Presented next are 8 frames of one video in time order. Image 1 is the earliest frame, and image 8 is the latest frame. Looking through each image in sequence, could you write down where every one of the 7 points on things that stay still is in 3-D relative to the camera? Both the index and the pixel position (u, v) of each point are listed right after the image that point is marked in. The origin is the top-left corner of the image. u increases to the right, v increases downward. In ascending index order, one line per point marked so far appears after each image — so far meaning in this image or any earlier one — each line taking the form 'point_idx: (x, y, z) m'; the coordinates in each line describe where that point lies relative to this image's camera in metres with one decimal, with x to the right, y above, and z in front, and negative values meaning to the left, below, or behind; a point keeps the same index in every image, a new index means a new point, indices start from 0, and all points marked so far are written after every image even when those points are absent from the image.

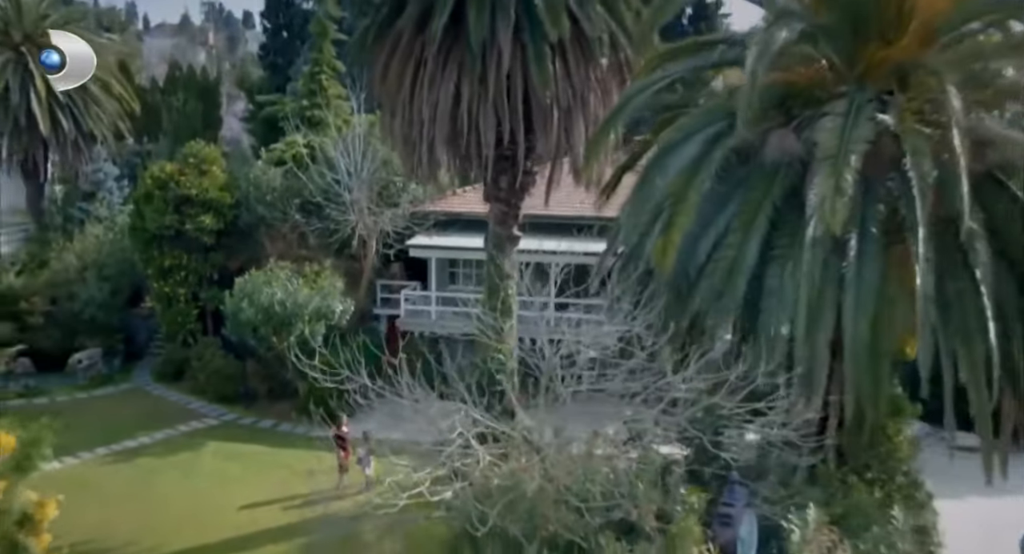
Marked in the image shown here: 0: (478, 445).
0: (-0.4, -1.4, +9.0) m
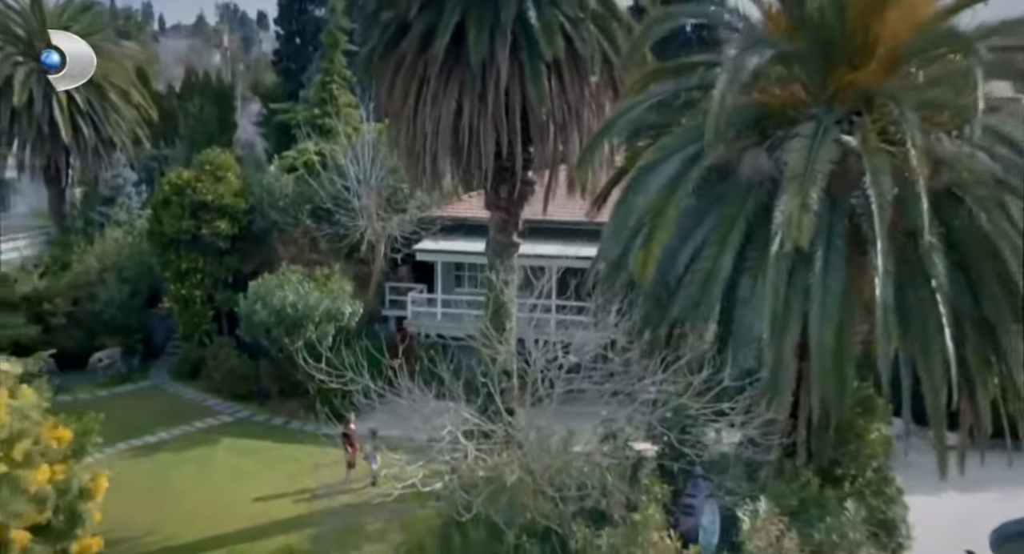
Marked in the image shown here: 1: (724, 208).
0: (-0.5, -1.5, +9.8) m
1: (+2.1, +0.7, +10.2) m
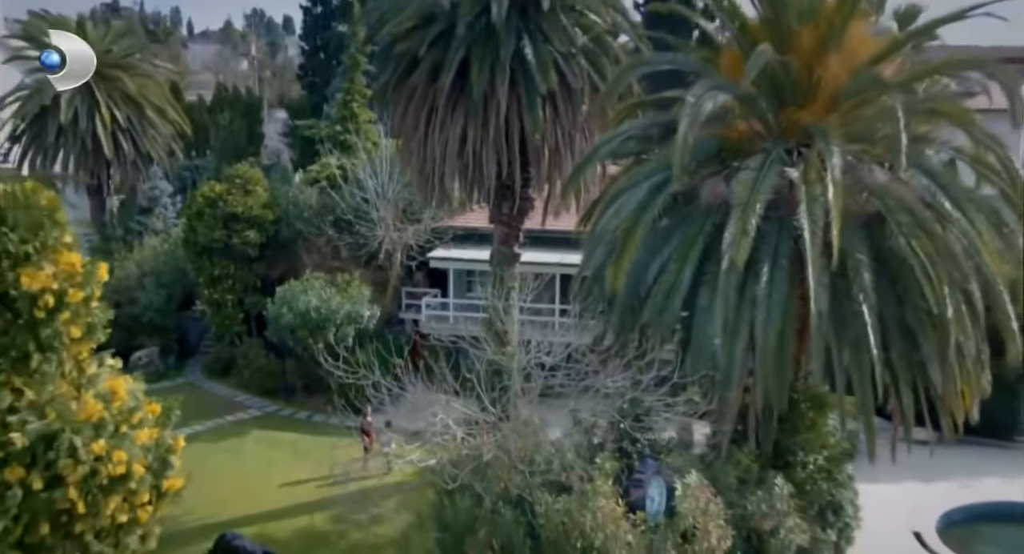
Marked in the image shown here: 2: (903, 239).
0: (-0.6, -1.7, +11.4) m
1: (+2.0, +0.6, +11.8) m
2: (+4.0, +0.4, +10.9) m
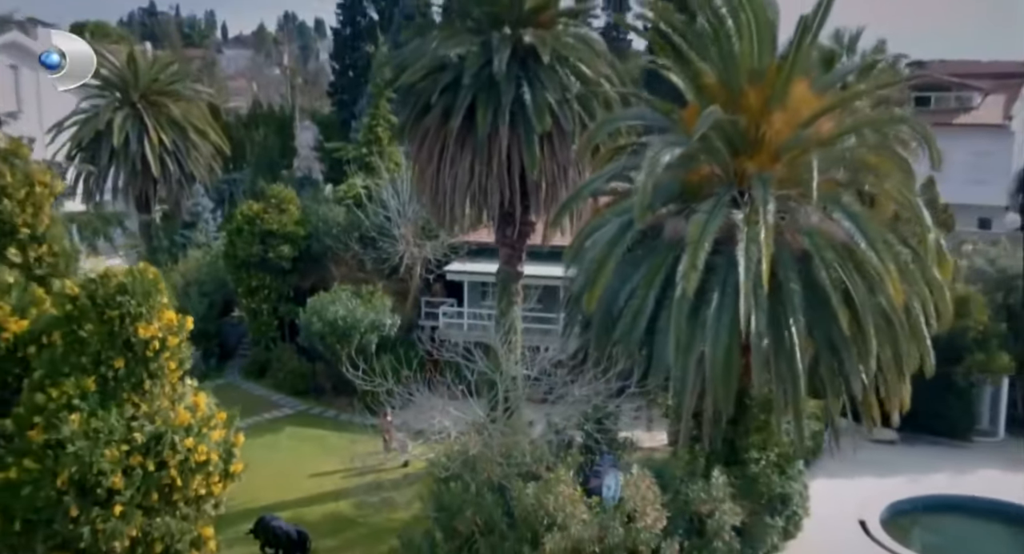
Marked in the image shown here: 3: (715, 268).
0: (-0.8, -2.0, +13.7) m
1: (+1.9, +0.2, +14.0) m
2: (+3.9, 0.0, +13.0) m
3: (+2.7, +0.1, +13.5) m
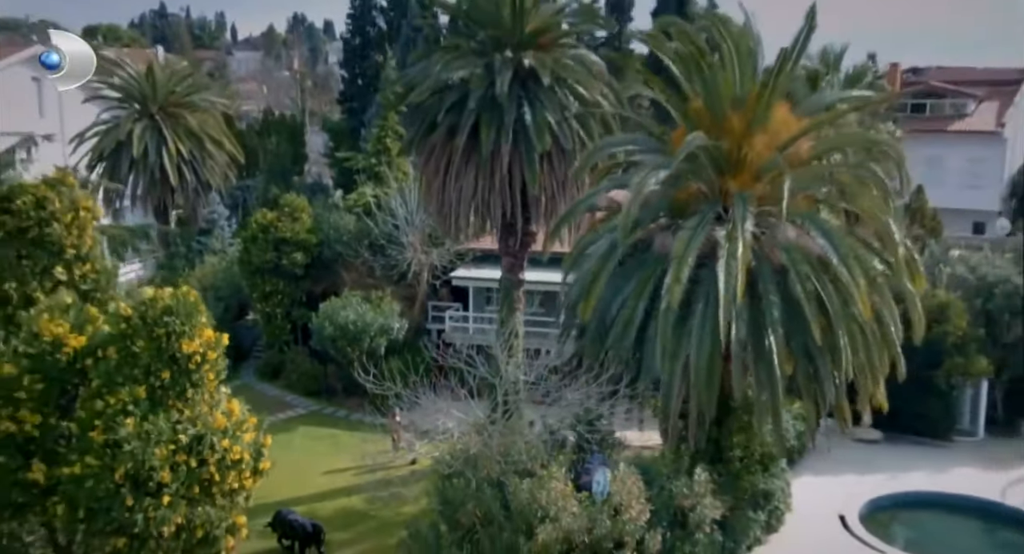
0: (-0.8, -2.2, +14.8) m
1: (+1.9, +0.1, +15.1) m
2: (+3.9, -0.1, +14.1) m
3: (+2.6, -0.1, +14.6) m
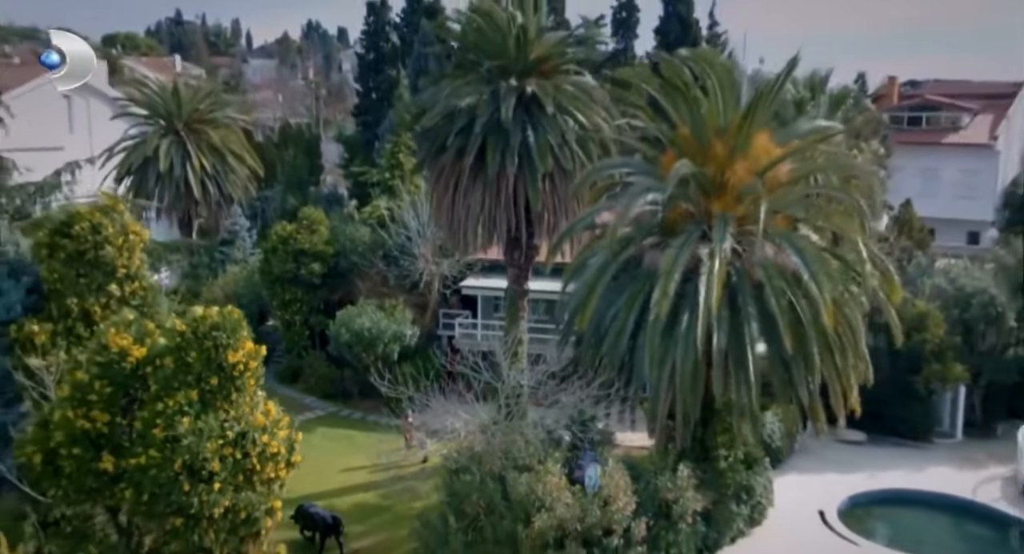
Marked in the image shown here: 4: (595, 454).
0: (-0.7, -2.4, +16.2) m
1: (+1.9, -0.2, +16.5) m
2: (+3.9, -0.4, +15.4) m
3: (+2.7, -0.3, +16.0) m
4: (+1.3, -2.7, +15.8) m
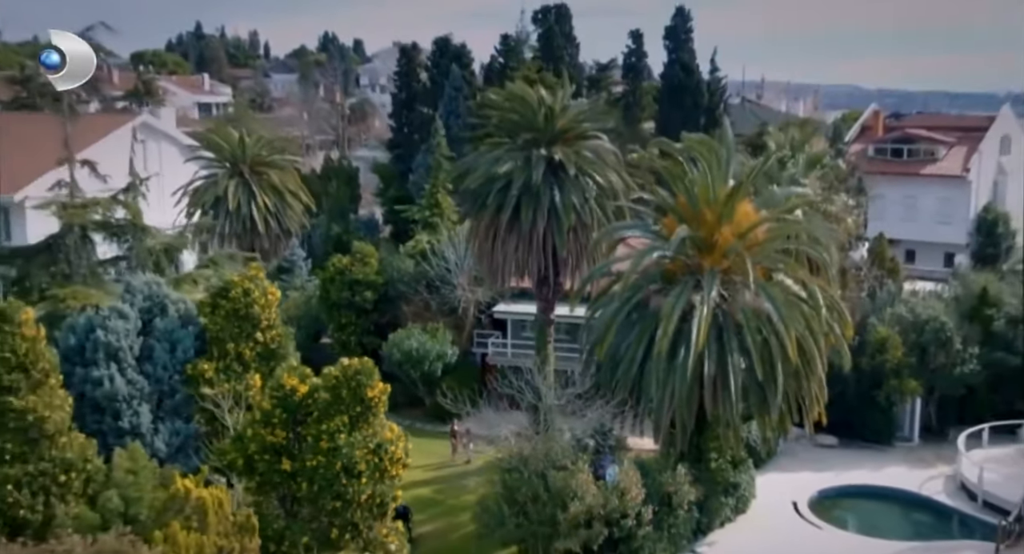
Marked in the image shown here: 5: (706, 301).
0: (0.0, -3.2, +20.7) m
1: (+2.6, -1.0, +20.9) m
2: (+4.6, -1.2, +19.9) m
3: (+3.4, -1.1, +20.4) m
4: (+2.0, -3.6, +20.3) m
5: (+3.8, -0.5, +19.7) m
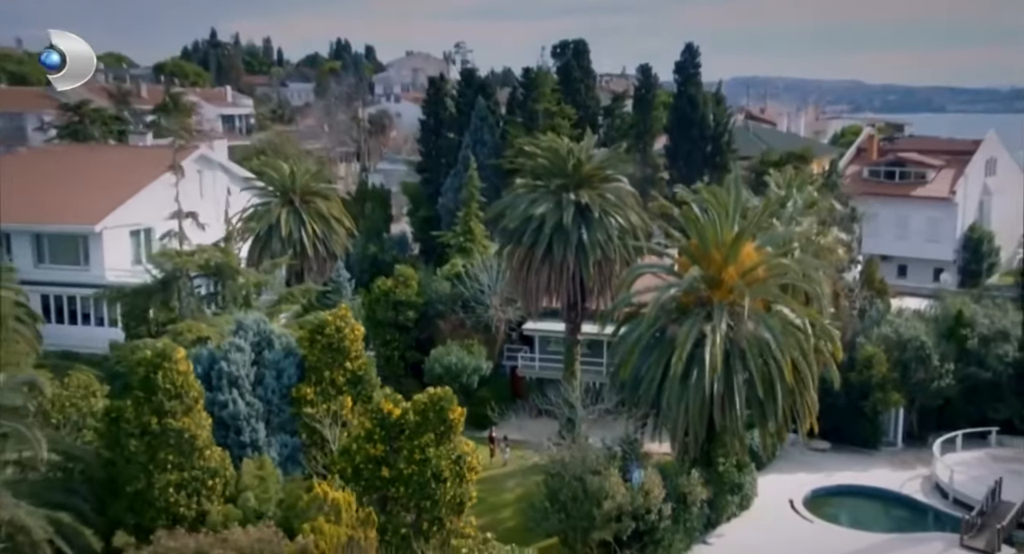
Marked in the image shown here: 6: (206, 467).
0: (+0.9, -4.0, +24.4) m
1: (+3.5, -1.7, +24.6) m
2: (+5.5, -1.9, +23.5) m
3: (+4.3, -1.8, +24.1) m
4: (+2.9, -4.3, +24.0) m
5: (+4.7, -1.2, +23.3) m
6: (-5.3, -3.3, +17.9) m
